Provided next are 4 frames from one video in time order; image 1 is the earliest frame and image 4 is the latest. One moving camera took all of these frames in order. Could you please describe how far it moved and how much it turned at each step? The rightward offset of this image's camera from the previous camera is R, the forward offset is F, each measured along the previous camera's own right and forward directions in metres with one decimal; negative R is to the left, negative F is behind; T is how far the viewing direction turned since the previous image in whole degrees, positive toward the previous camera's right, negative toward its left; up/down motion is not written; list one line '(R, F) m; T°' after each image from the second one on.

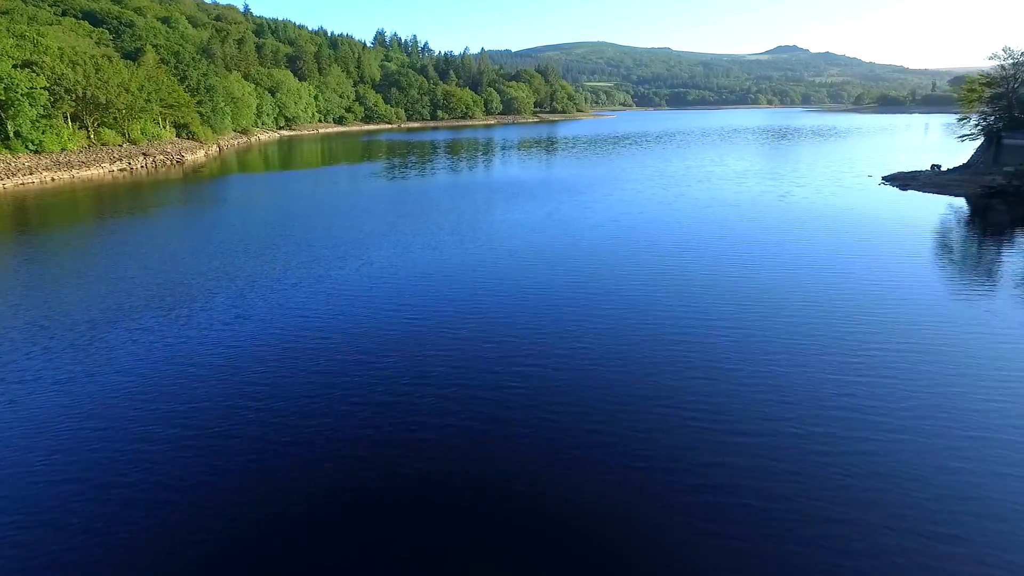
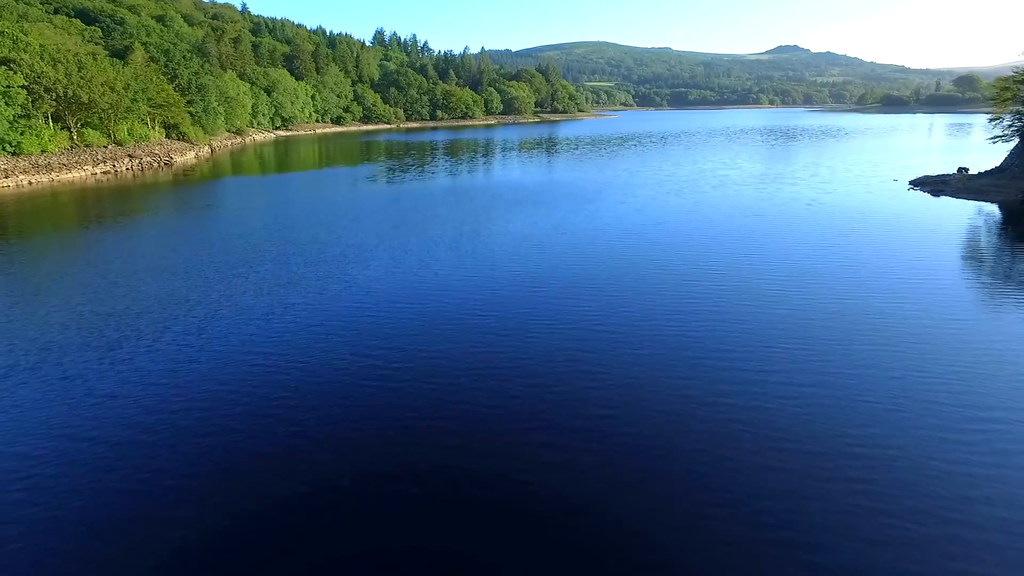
(-0.1, +2.1) m; 0°
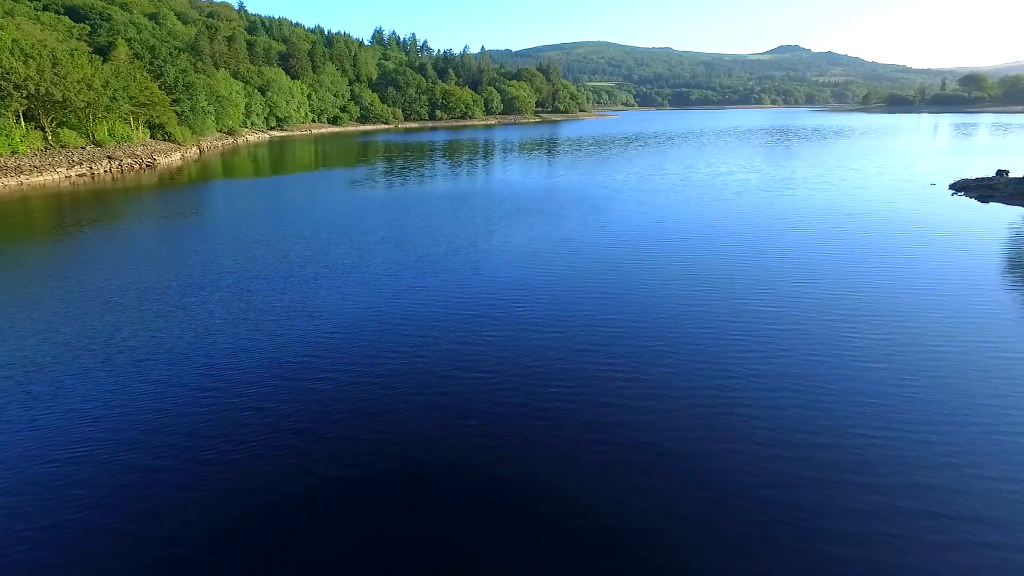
(-0.1, +2.8) m; 0°
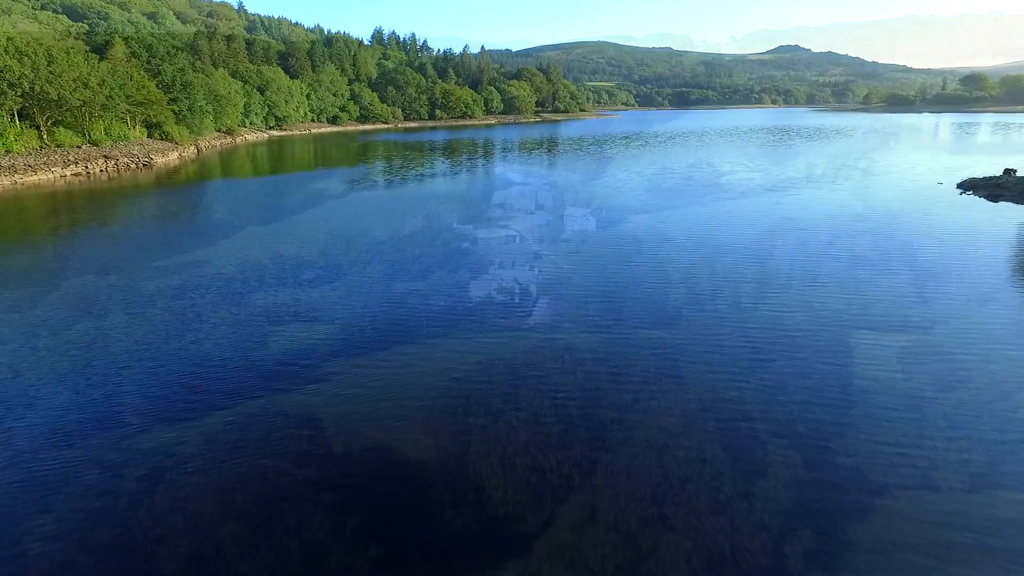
(-0.4, -7.3) m; 0°
